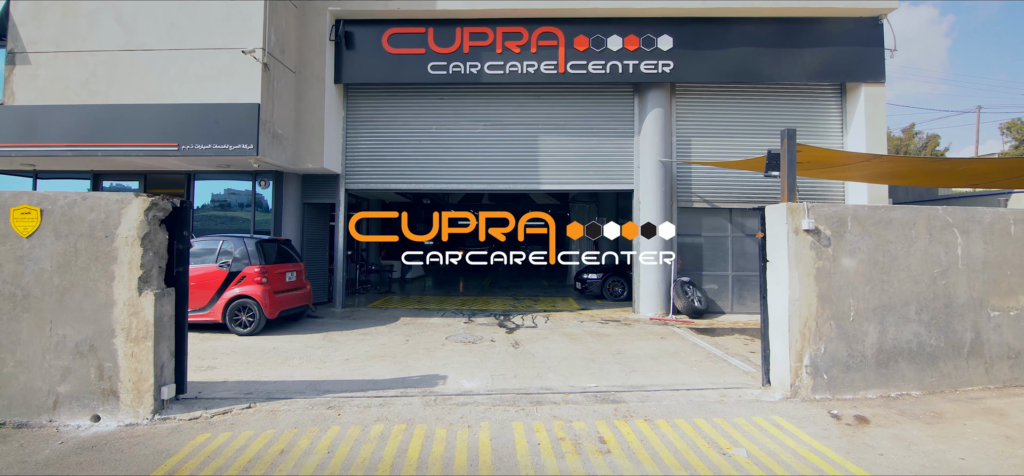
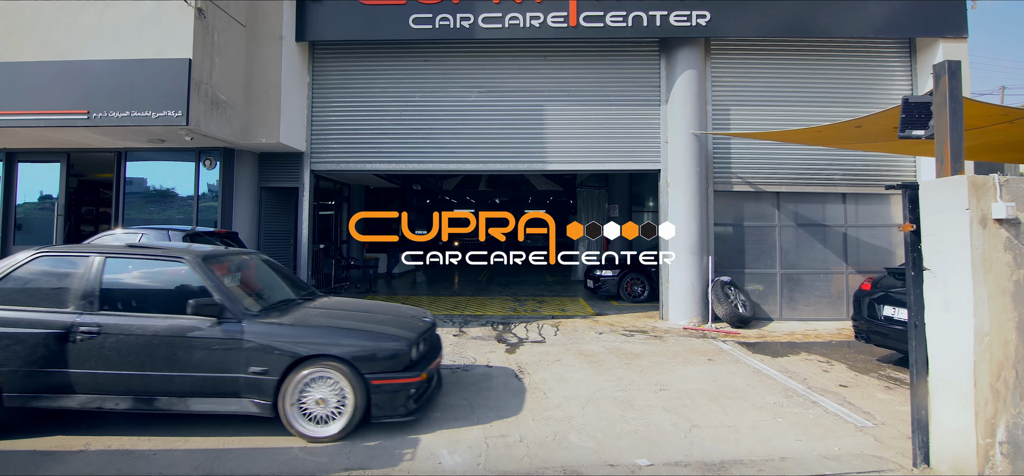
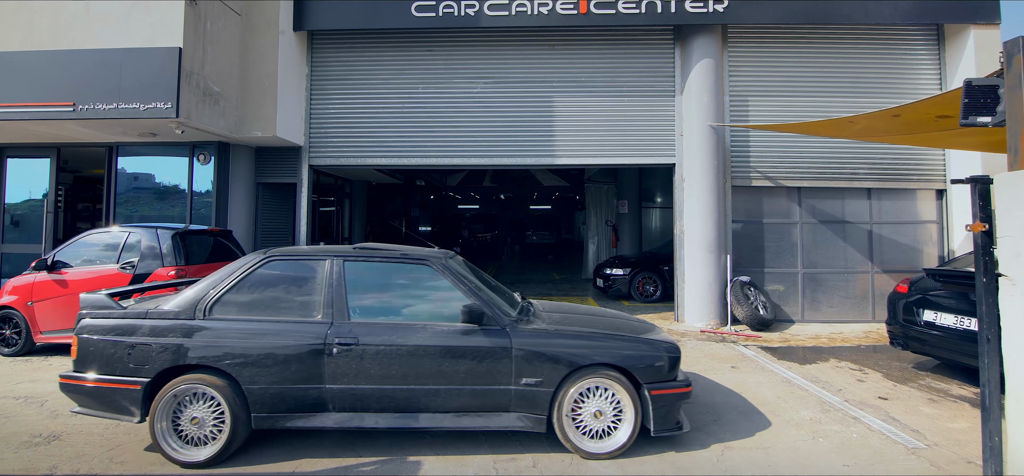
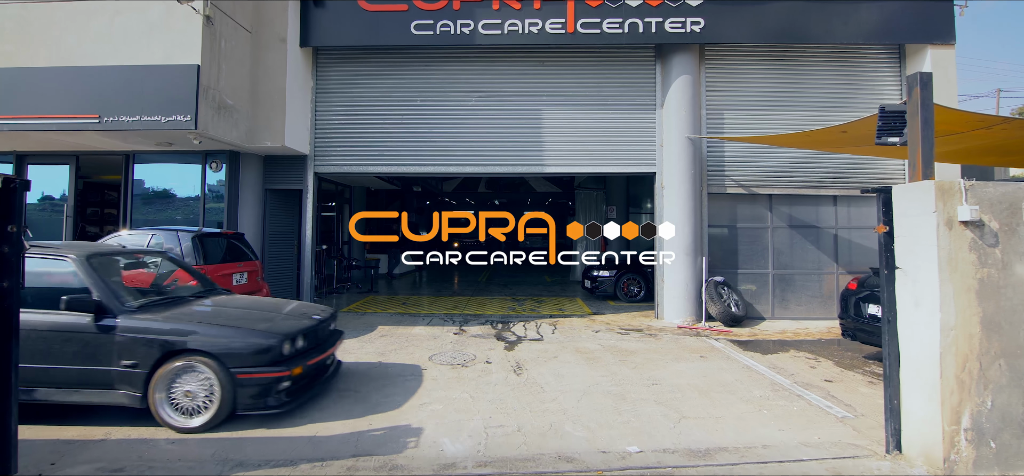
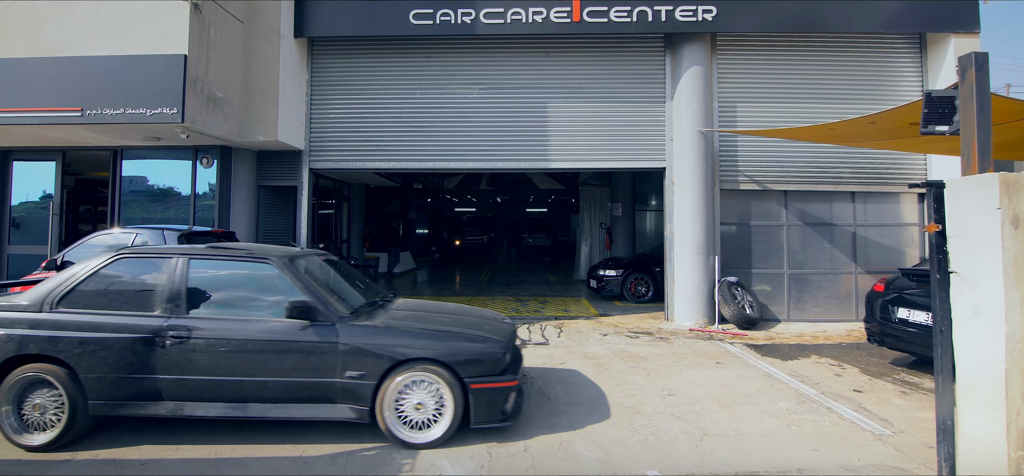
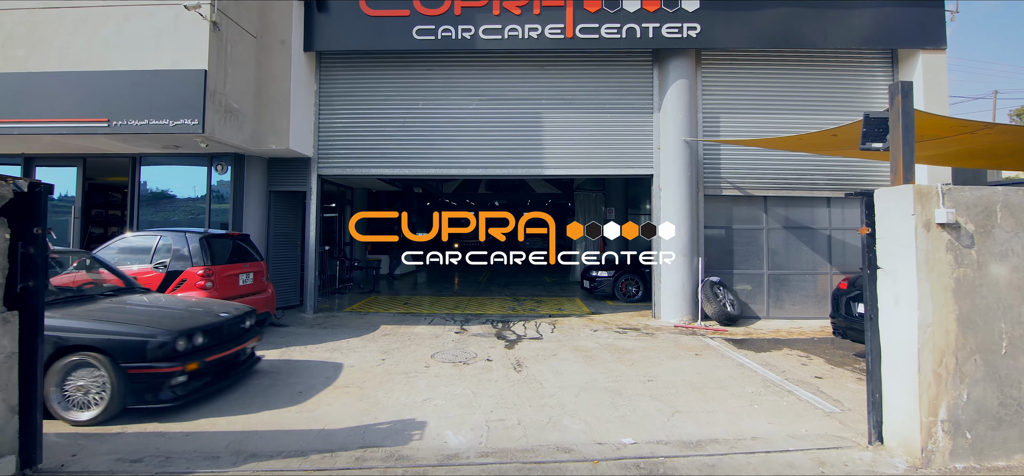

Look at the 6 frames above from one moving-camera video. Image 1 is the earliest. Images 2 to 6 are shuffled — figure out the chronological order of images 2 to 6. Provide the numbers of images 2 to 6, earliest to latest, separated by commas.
6, 4, 2, 5, 3
